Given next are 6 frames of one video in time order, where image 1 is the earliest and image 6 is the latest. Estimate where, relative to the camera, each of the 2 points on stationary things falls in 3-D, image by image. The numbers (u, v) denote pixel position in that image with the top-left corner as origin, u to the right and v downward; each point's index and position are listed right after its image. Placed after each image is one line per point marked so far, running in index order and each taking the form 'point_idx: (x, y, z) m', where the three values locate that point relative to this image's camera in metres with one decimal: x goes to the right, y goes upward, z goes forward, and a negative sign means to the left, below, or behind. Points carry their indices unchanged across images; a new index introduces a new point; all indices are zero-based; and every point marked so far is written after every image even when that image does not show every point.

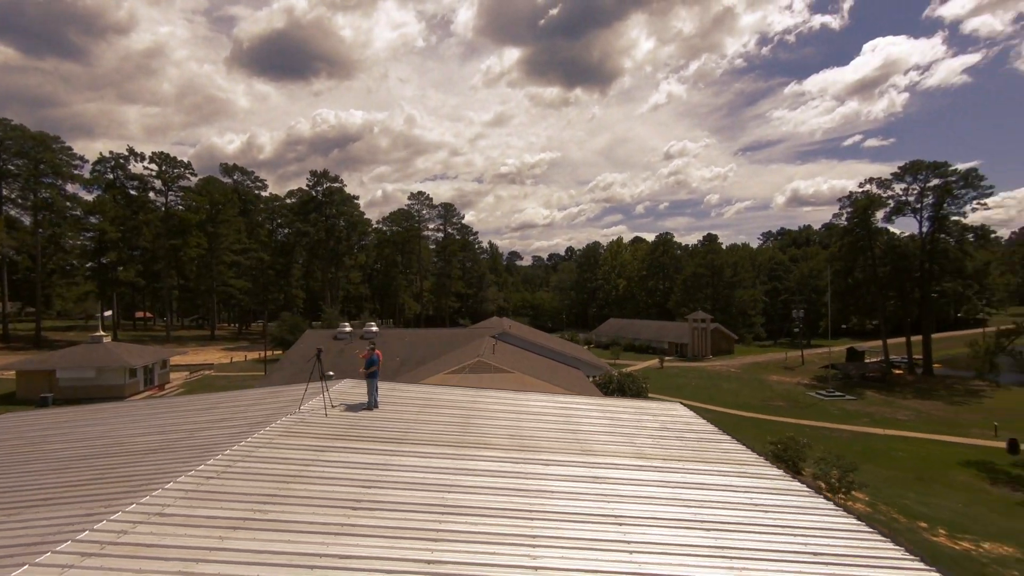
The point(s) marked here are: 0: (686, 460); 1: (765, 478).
0: (+2.3, -2.2, +7.3) m
1: (+3.1, -2.3, +6.7) m
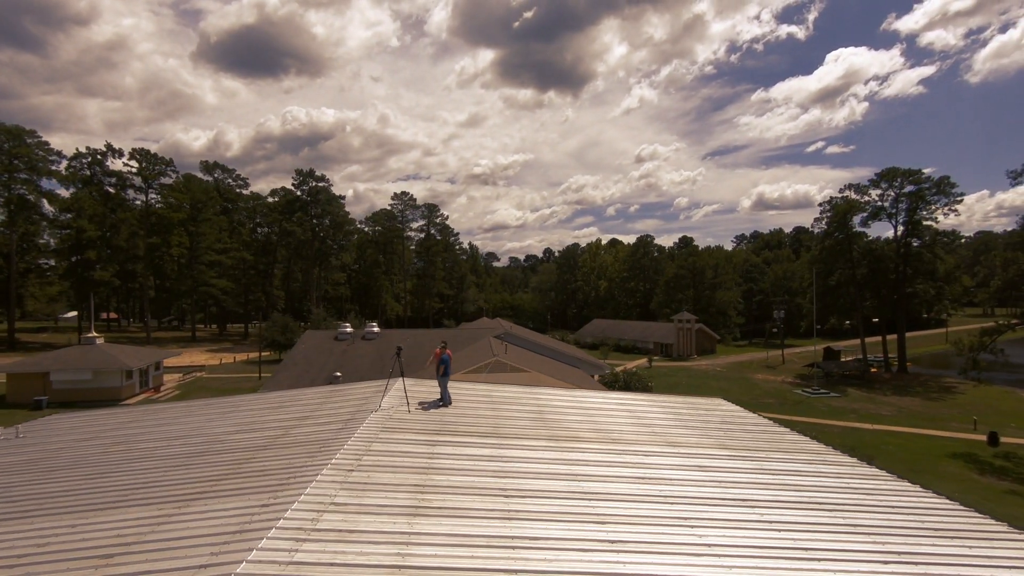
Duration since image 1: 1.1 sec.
0: (+3.5, -2.2, +7.7) m
1: (+4.4, -2.3, +7.2) m
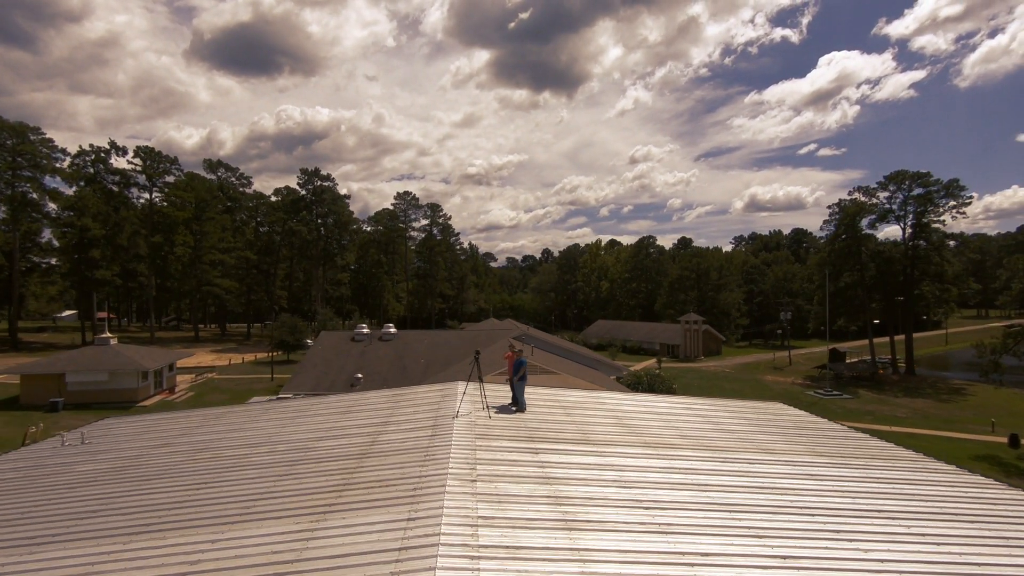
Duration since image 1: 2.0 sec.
0: (+4.8, -2.3, +7.6) m
1: (+5.6, -2.4, +7.1) m
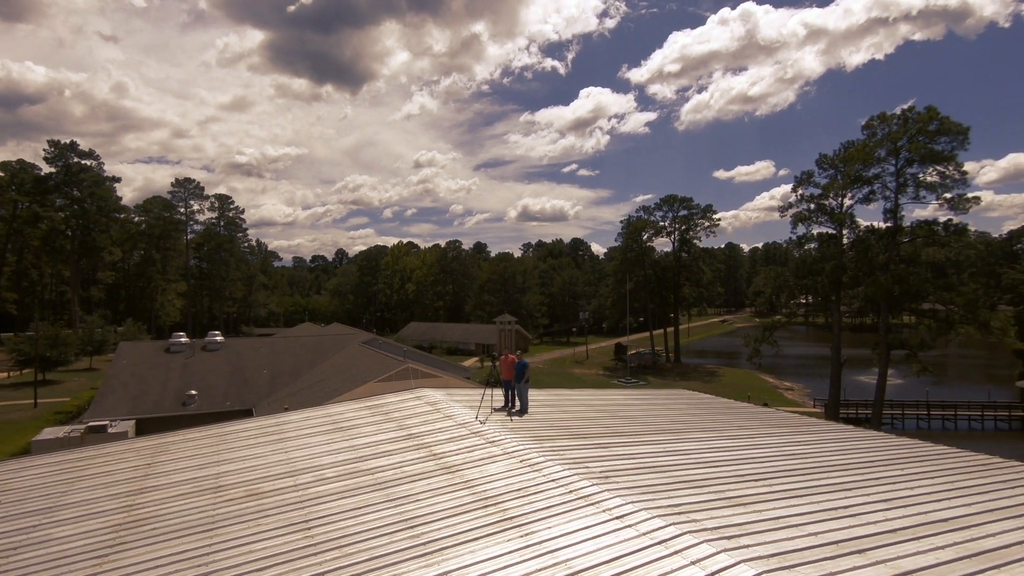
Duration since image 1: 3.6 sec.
0: (+5.0, -2.4, +9.7) m
1: (+5.9, -2.4, +9.5) m
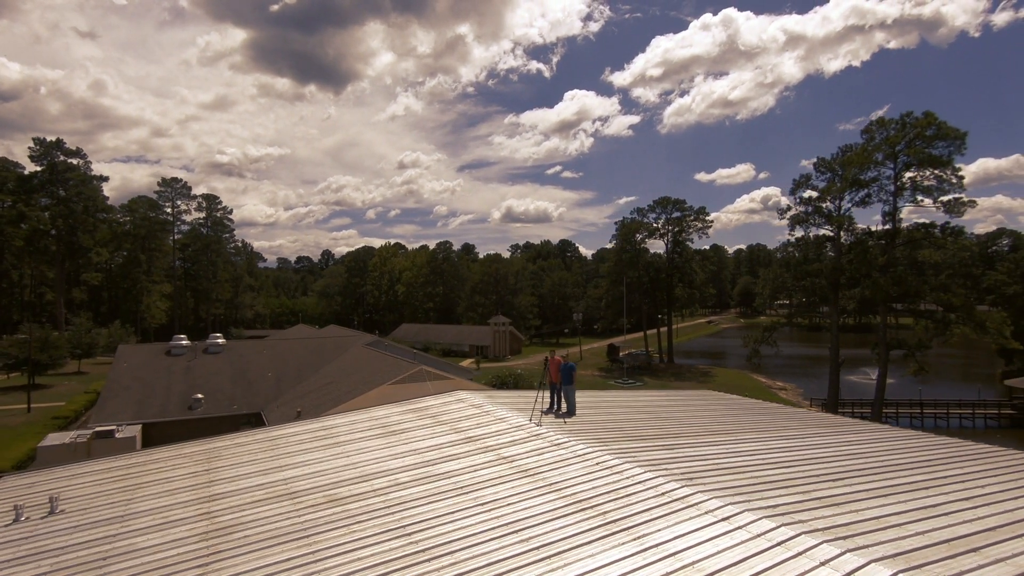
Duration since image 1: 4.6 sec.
0: (+5.7, -2.4, +9.8) m
1: (+6.7, -2.5, +9.7) m
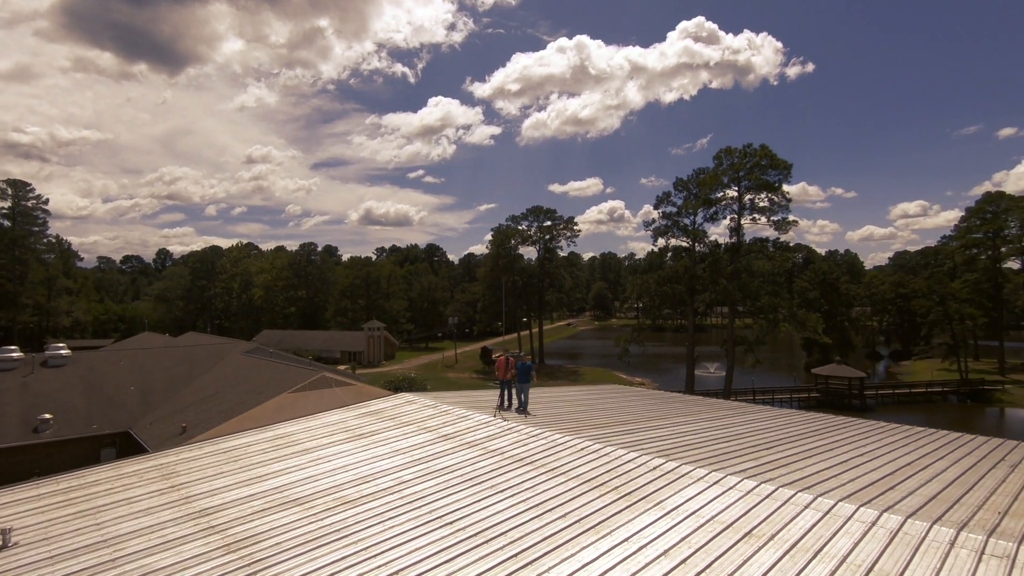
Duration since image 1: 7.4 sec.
0: (+4.6, -2.5, +11.6) m
1: (+5.6, -2.6, +11.7) m
